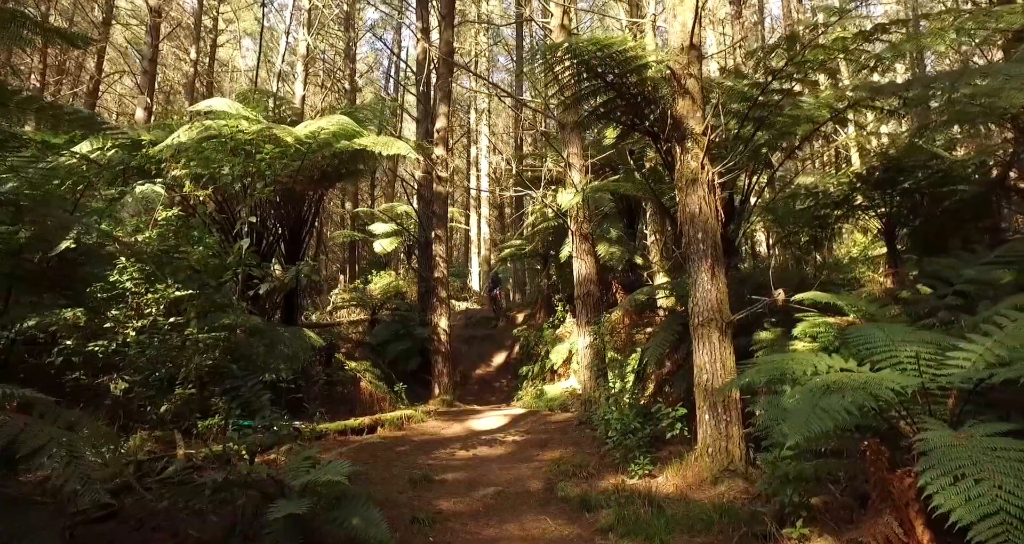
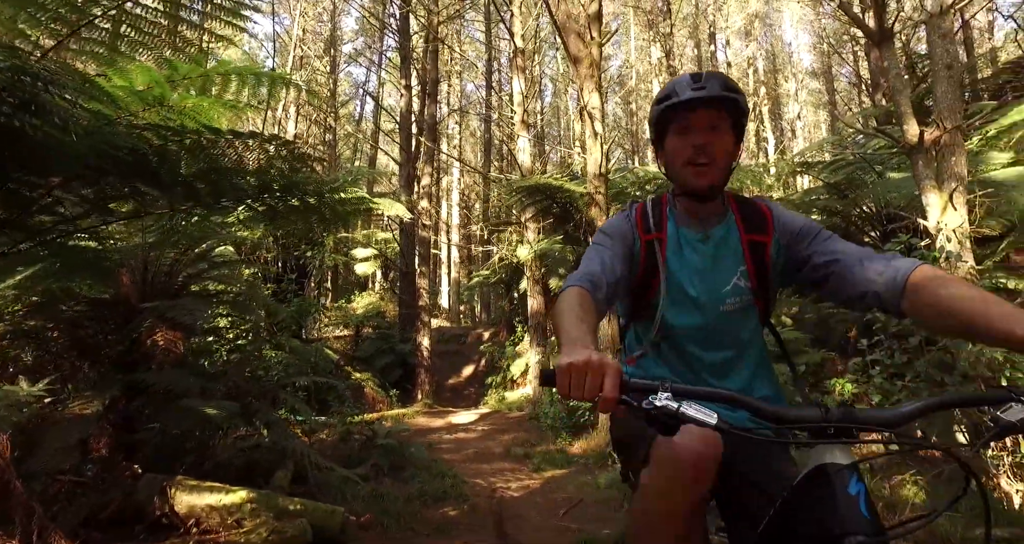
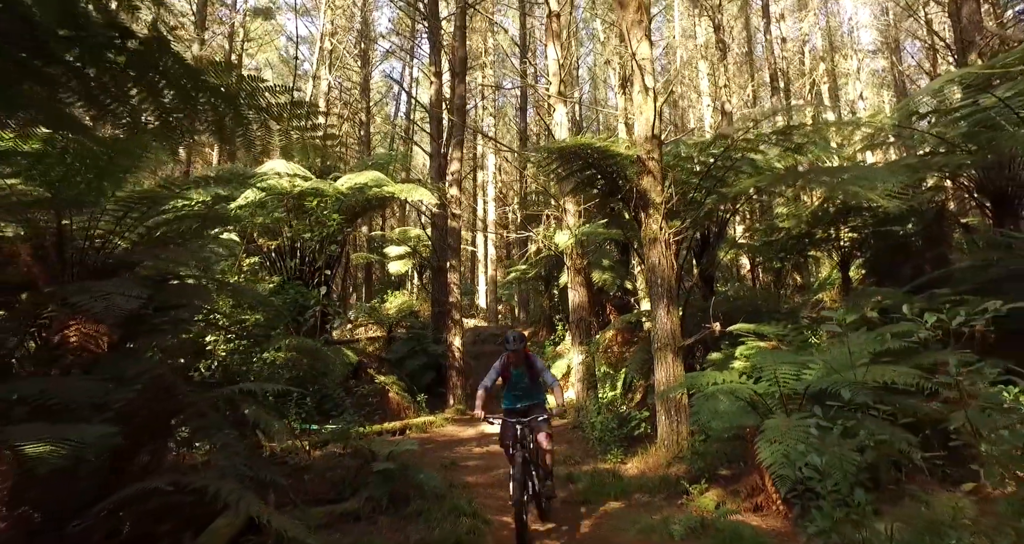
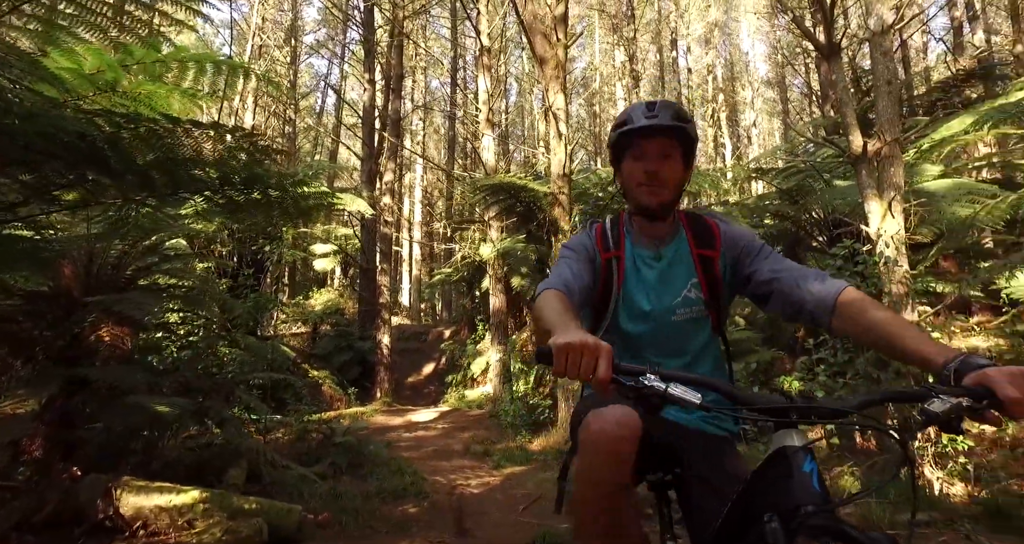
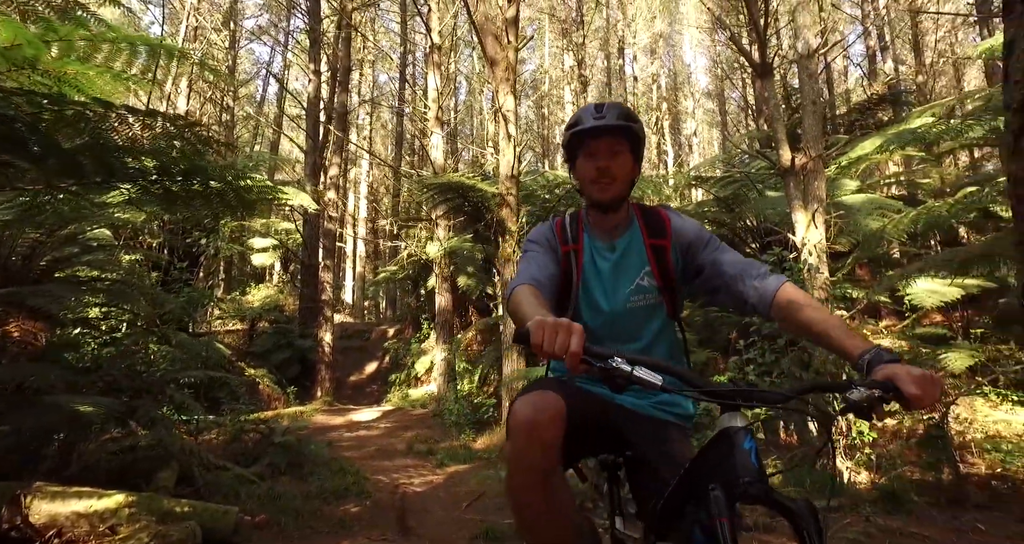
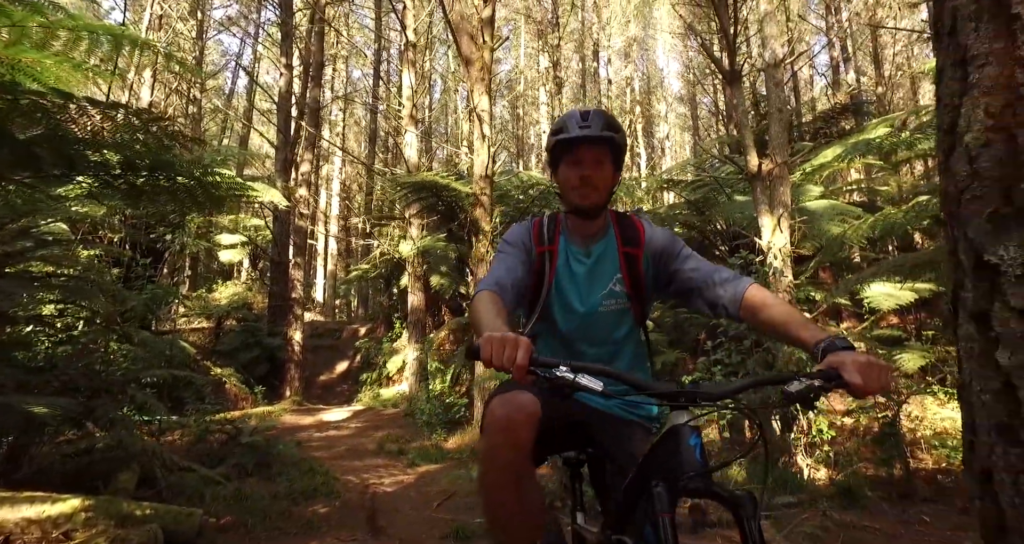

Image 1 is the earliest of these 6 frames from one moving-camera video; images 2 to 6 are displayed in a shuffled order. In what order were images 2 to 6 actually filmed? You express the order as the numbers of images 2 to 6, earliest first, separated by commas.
3, 2, 4, 5, 6
